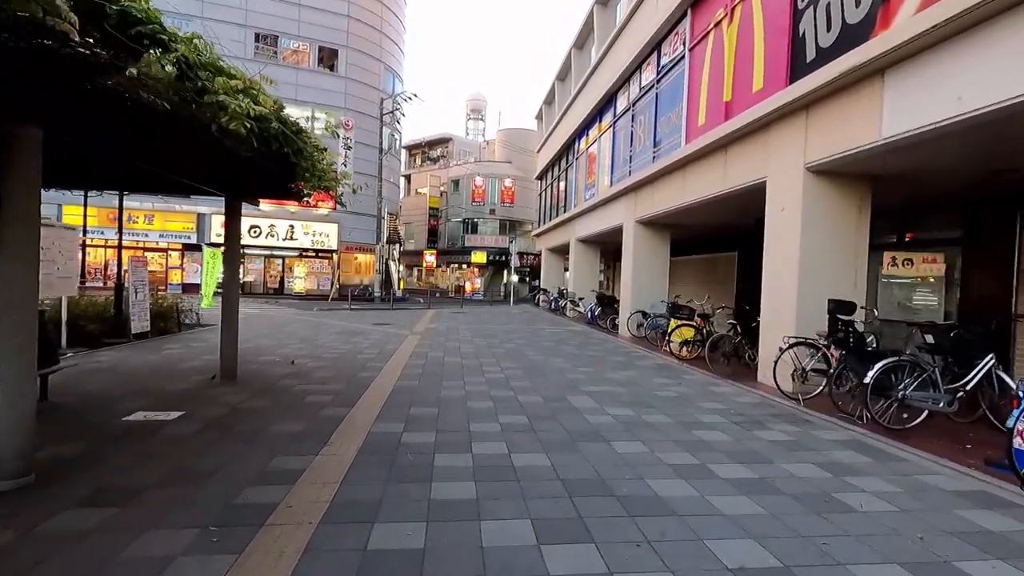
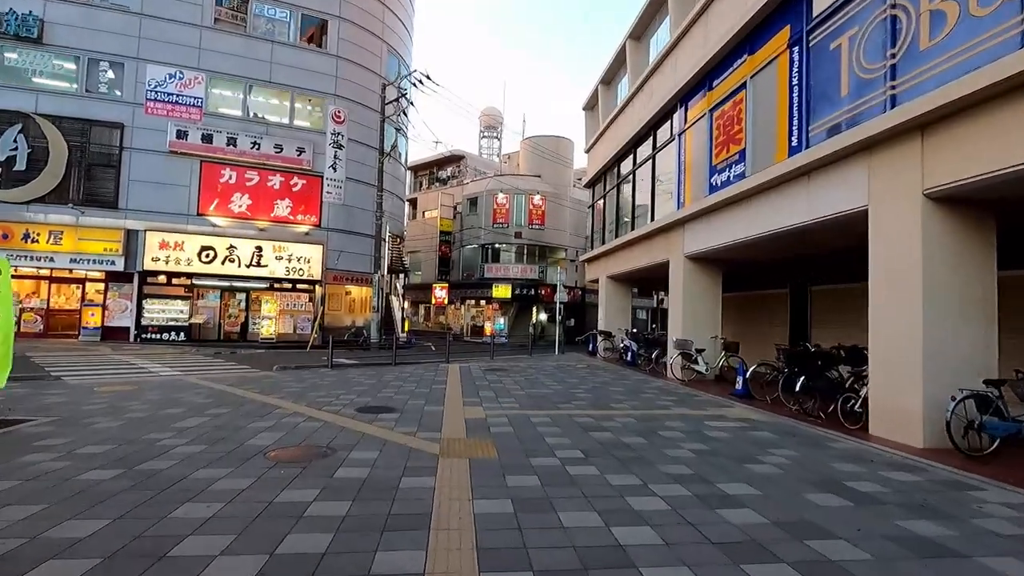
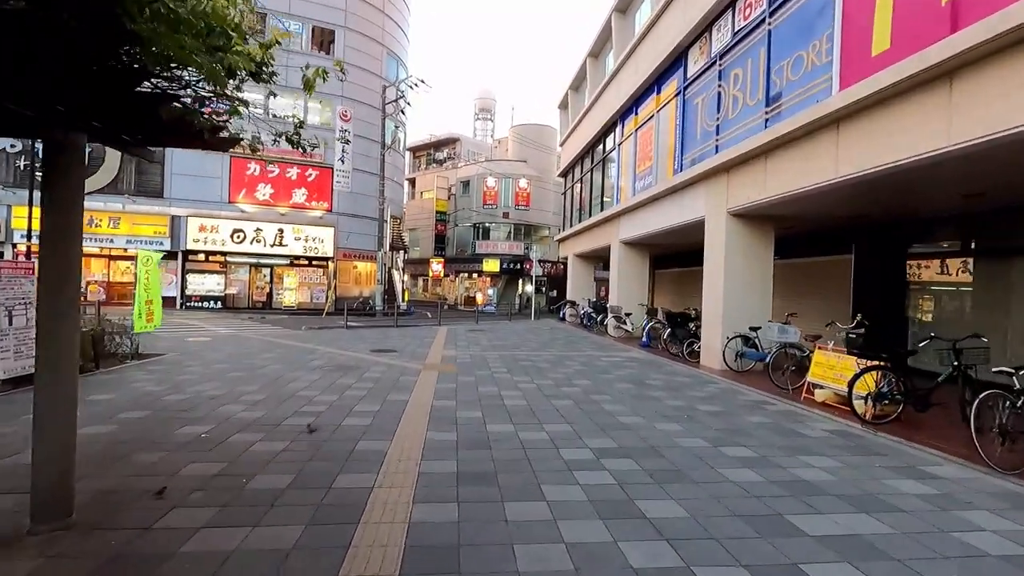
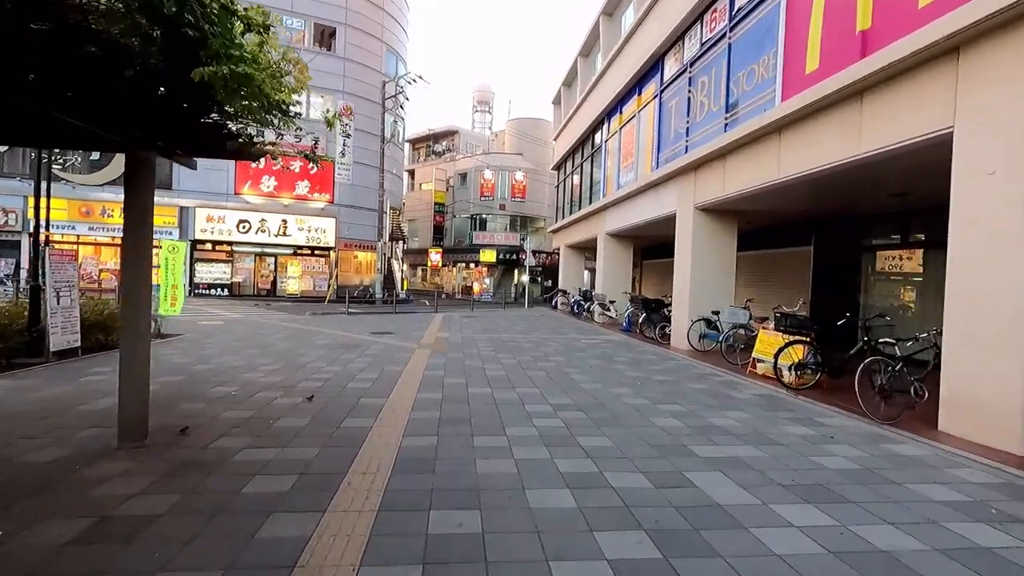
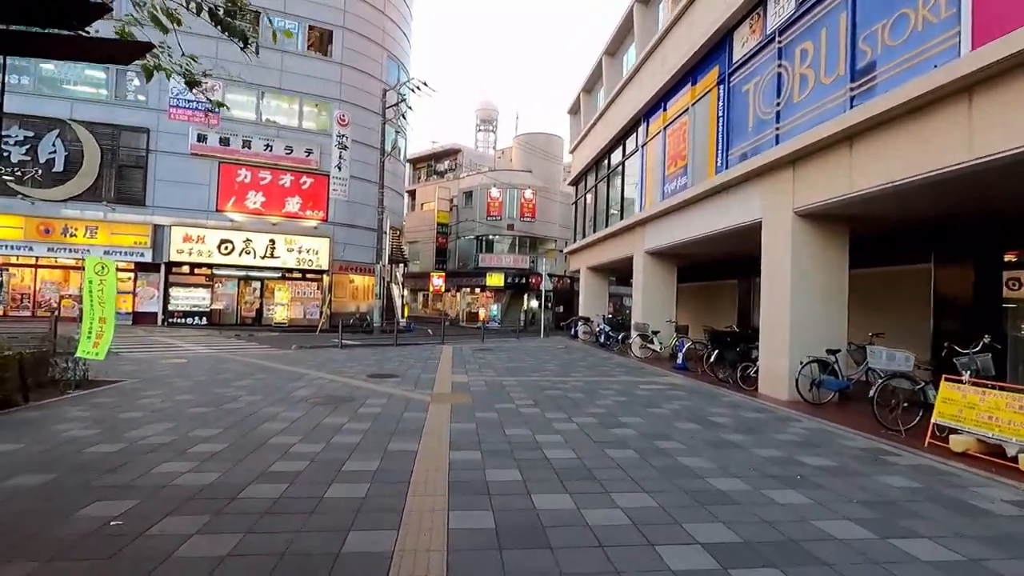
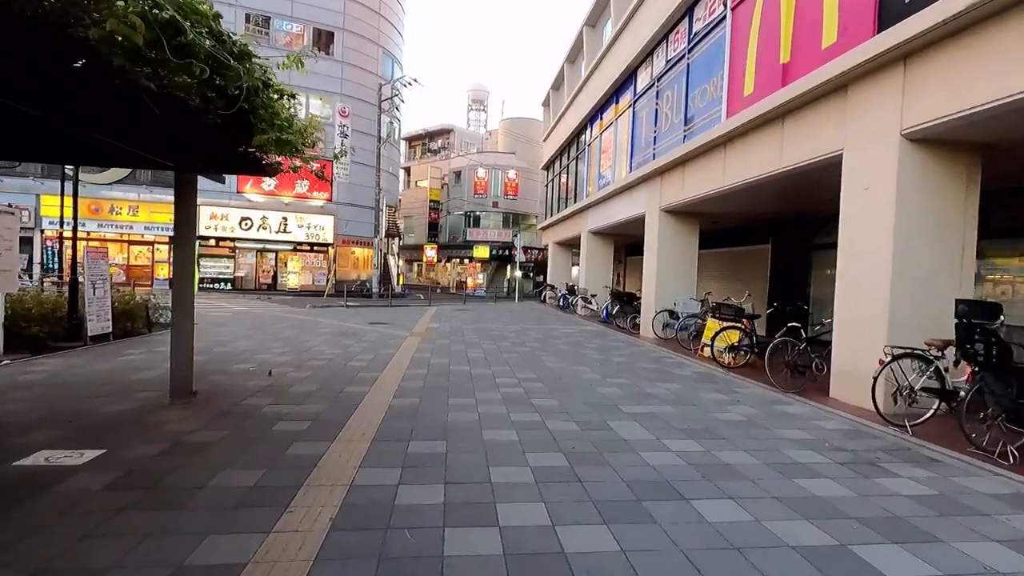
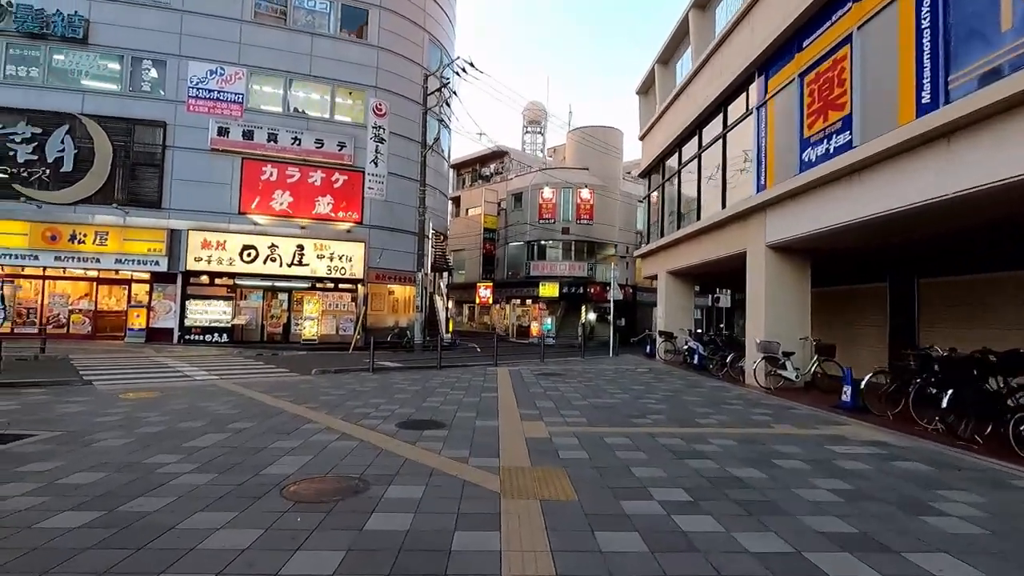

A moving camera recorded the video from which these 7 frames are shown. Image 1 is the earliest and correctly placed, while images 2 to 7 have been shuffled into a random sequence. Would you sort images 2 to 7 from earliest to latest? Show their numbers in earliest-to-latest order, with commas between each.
6, 4, 3, 5, 2, 7
